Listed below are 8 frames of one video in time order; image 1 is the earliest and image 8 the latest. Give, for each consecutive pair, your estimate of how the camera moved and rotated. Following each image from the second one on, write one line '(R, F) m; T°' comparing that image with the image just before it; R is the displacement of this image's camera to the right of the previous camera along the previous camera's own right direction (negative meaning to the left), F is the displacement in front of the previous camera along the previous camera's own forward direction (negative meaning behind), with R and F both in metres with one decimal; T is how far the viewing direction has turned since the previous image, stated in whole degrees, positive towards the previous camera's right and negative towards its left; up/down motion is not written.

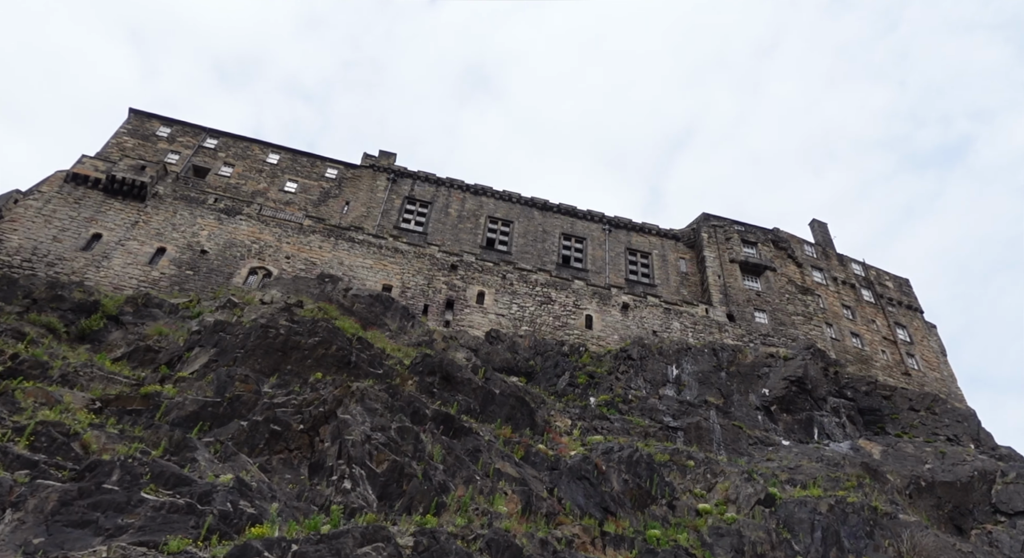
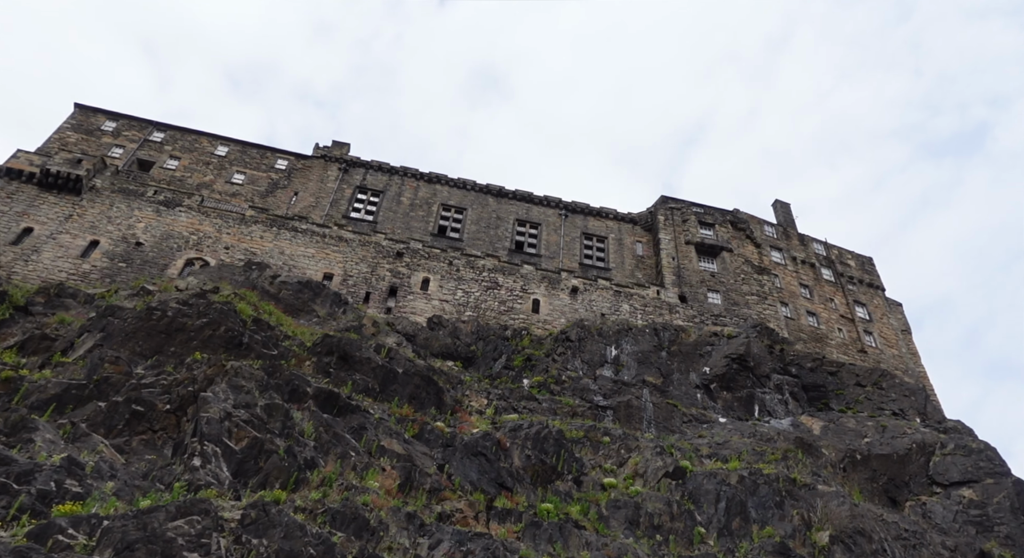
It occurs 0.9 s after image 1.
(+1.8, +0.3) m; +1°
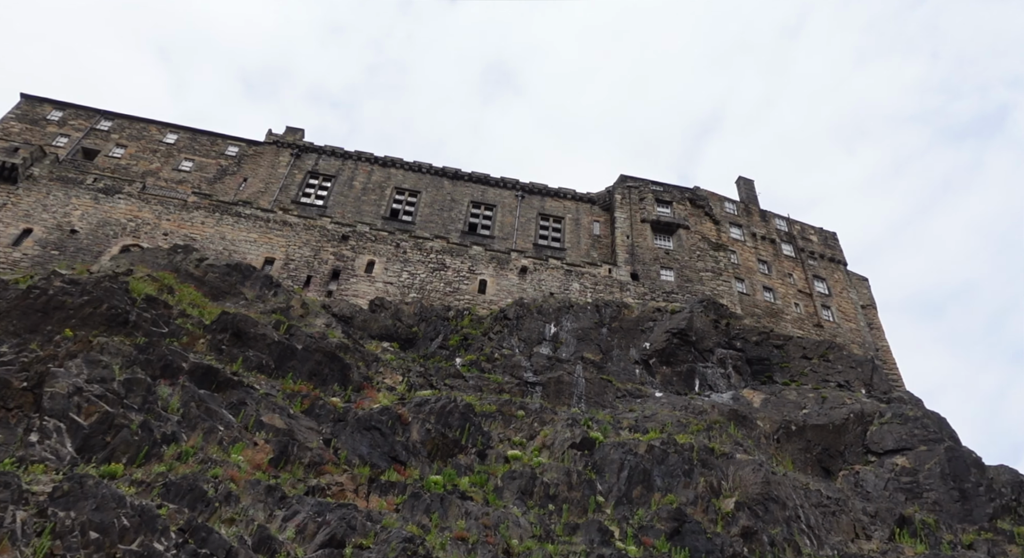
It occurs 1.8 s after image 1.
(+1.8, +0.3) m; +1°
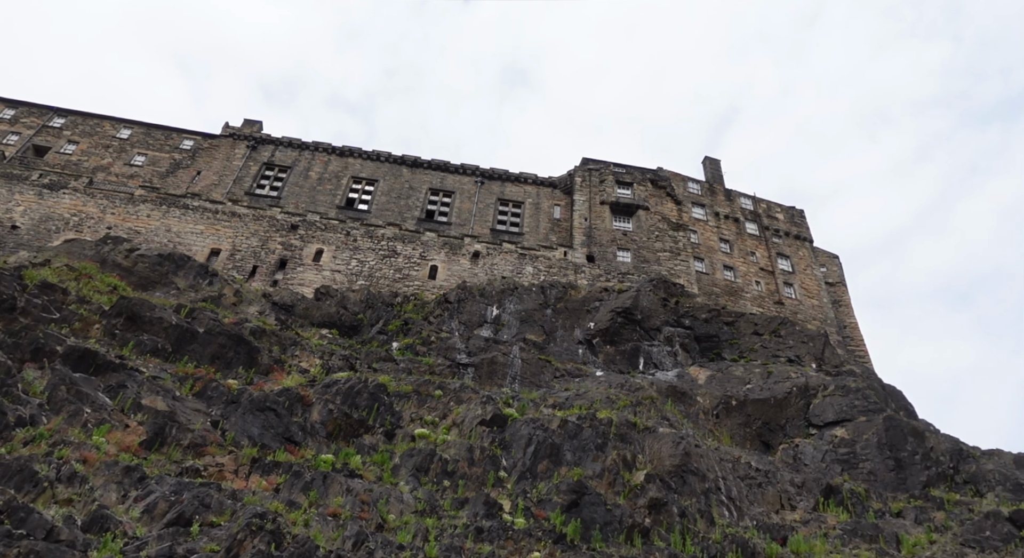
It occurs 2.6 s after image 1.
(+1.8, +0.3) m; 0°
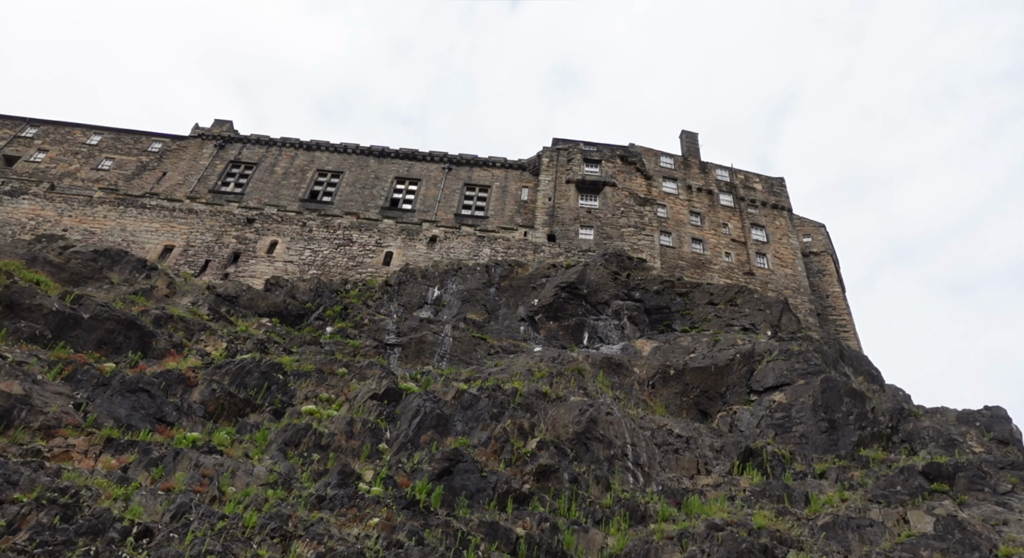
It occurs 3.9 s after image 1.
(+2.5, +0.3) m; -2°
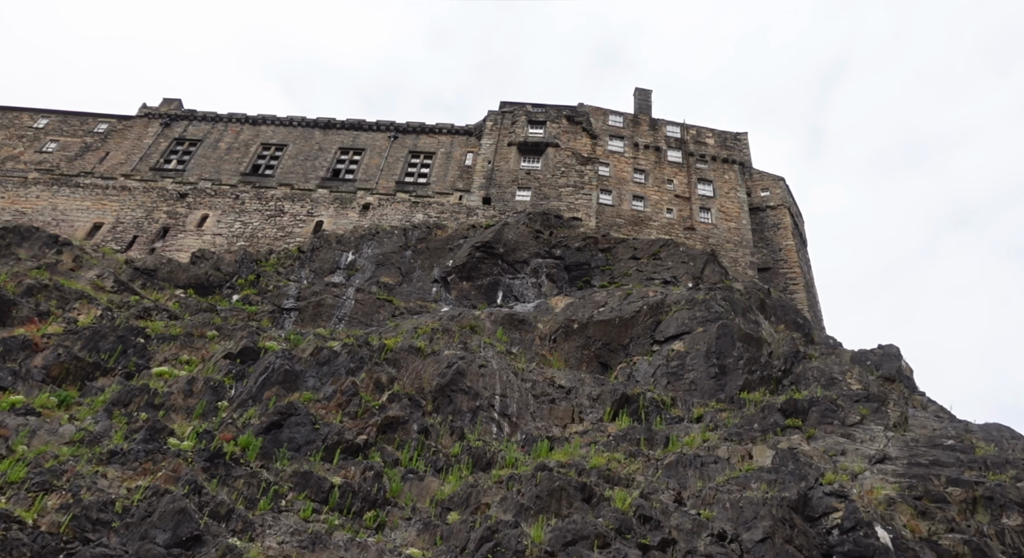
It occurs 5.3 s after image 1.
(+2.9, +0.3) m; -1°
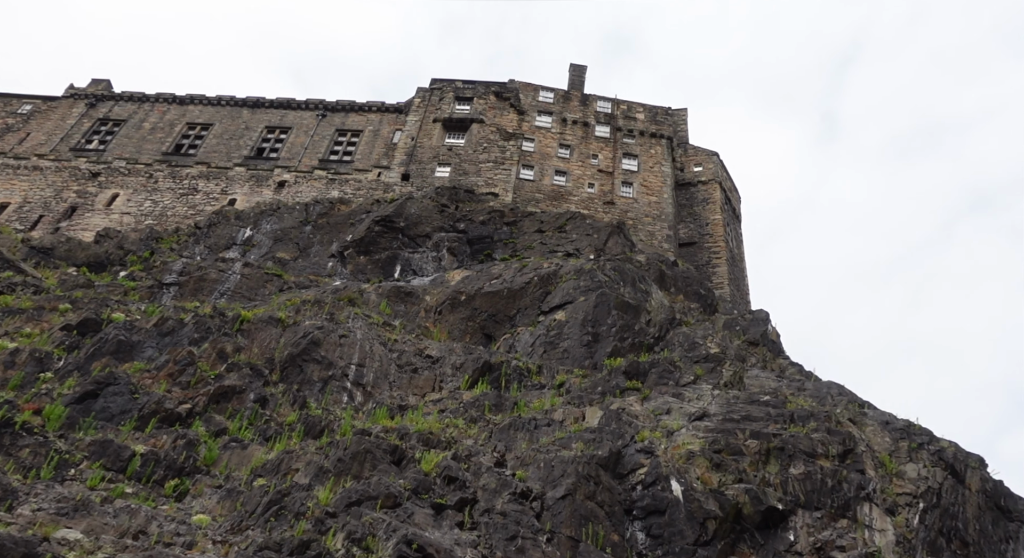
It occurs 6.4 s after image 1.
(+2.5, +0.1) m; +2°
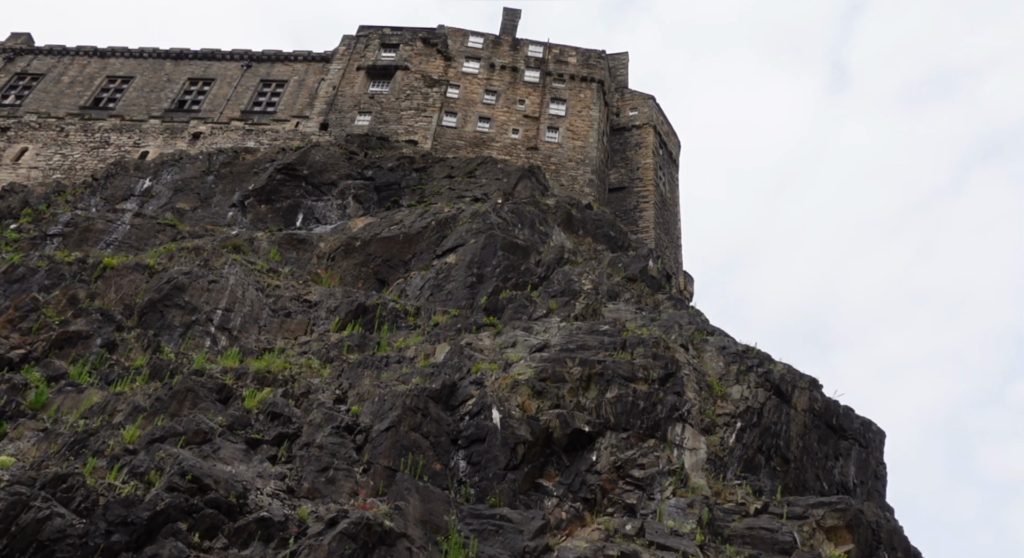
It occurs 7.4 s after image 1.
(+2.1, +0.1) m; +2°
